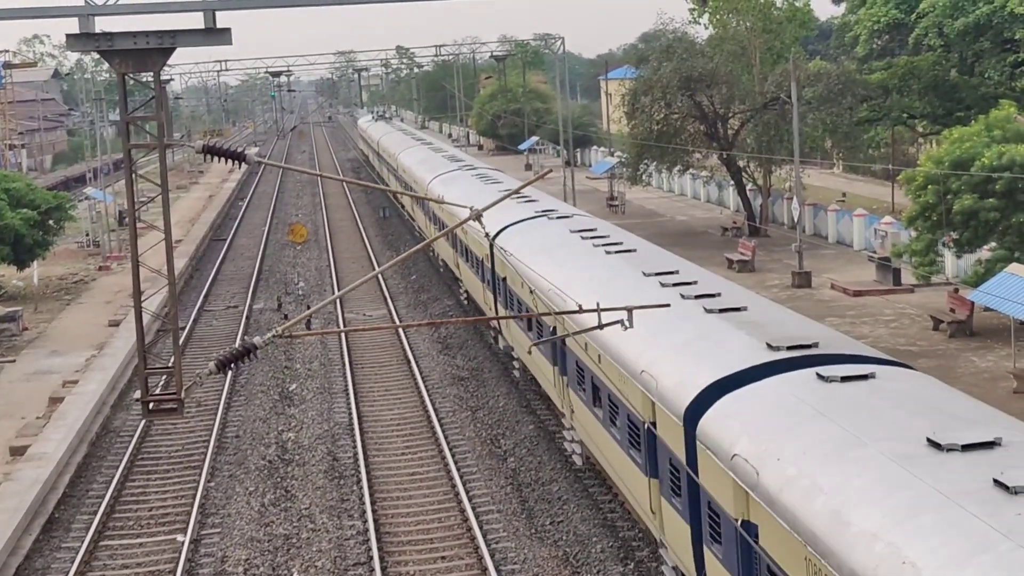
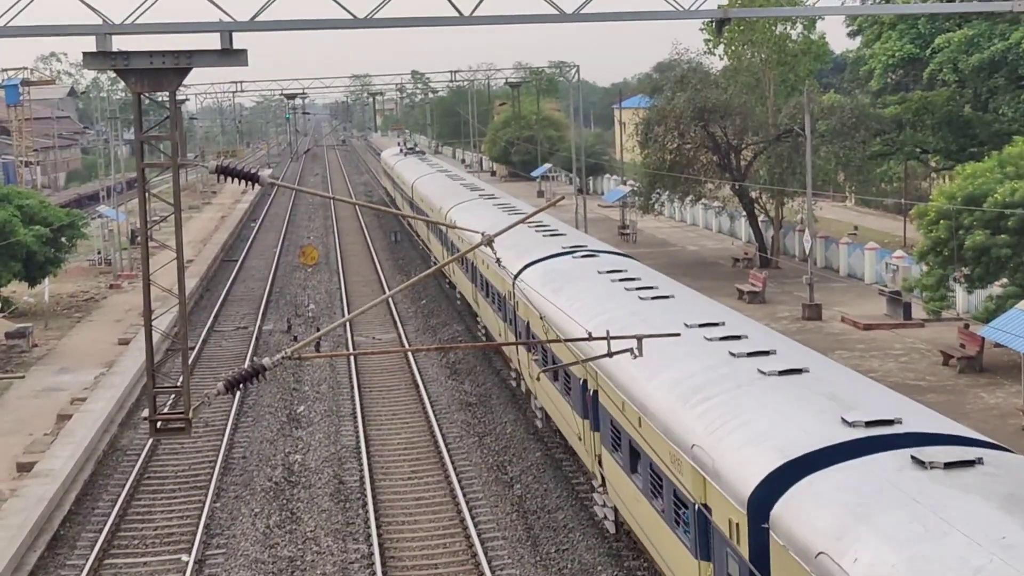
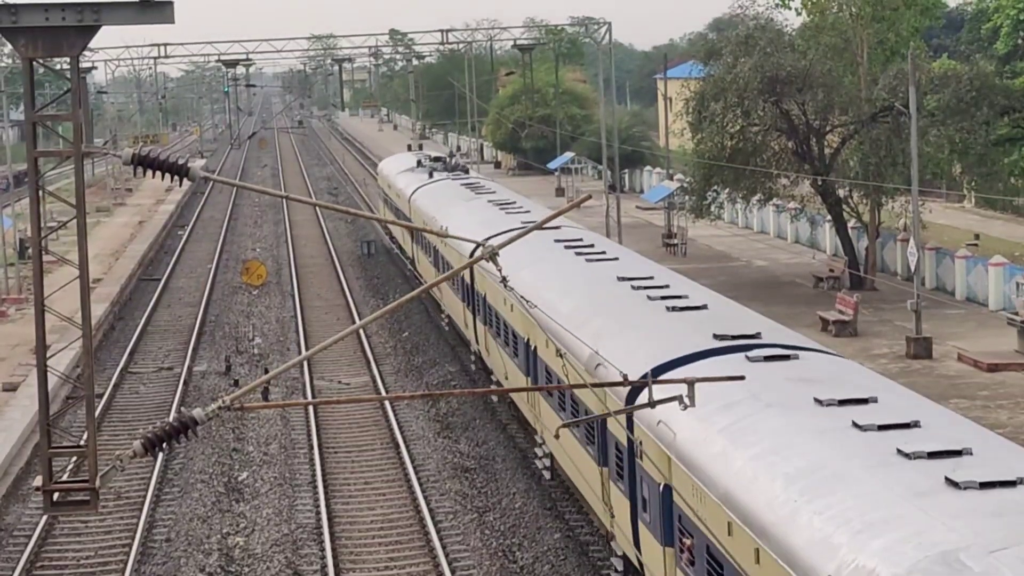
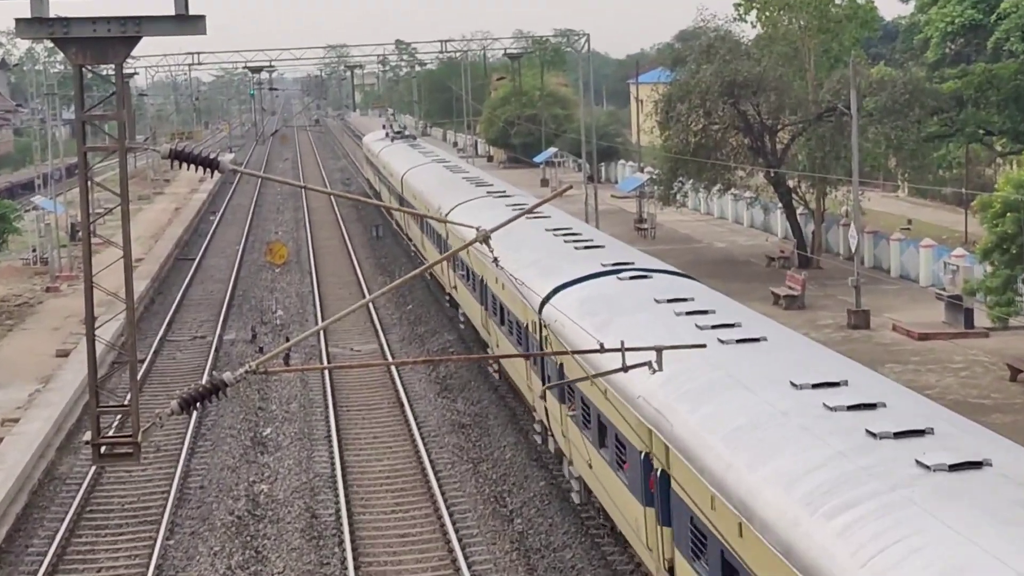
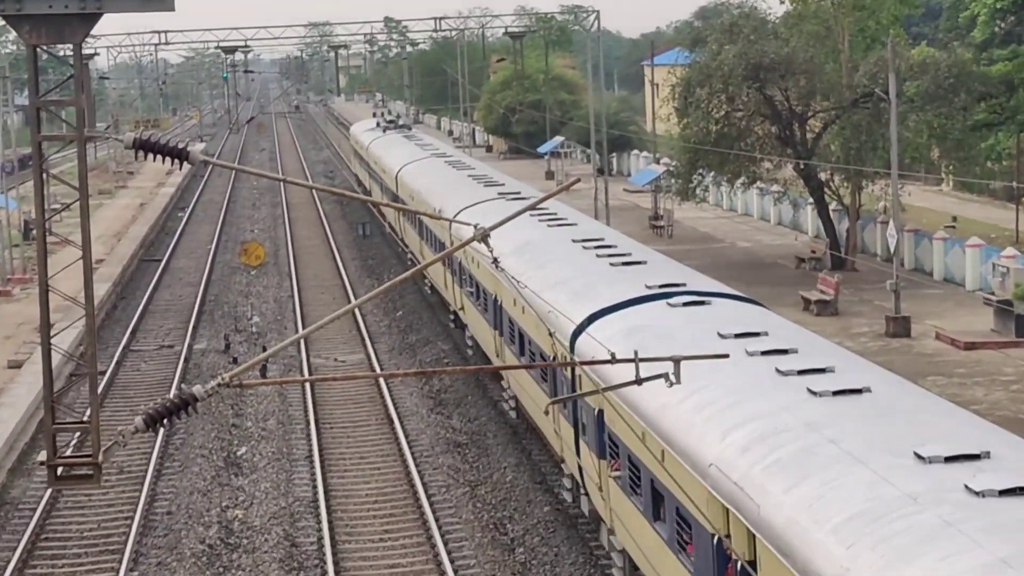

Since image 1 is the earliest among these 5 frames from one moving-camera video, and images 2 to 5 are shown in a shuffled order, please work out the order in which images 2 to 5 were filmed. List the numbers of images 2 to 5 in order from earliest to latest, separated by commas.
2, 4, 5, 3
